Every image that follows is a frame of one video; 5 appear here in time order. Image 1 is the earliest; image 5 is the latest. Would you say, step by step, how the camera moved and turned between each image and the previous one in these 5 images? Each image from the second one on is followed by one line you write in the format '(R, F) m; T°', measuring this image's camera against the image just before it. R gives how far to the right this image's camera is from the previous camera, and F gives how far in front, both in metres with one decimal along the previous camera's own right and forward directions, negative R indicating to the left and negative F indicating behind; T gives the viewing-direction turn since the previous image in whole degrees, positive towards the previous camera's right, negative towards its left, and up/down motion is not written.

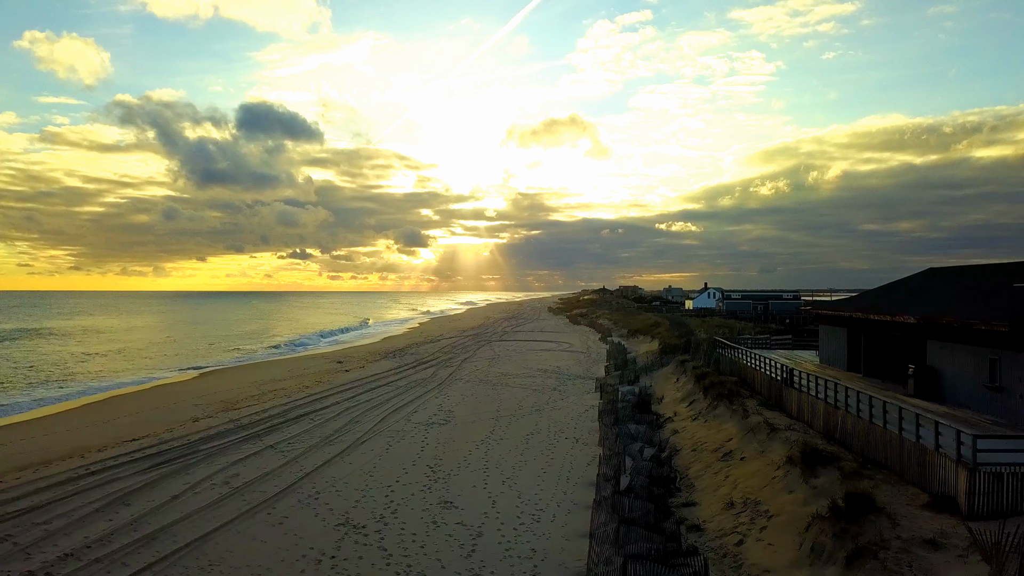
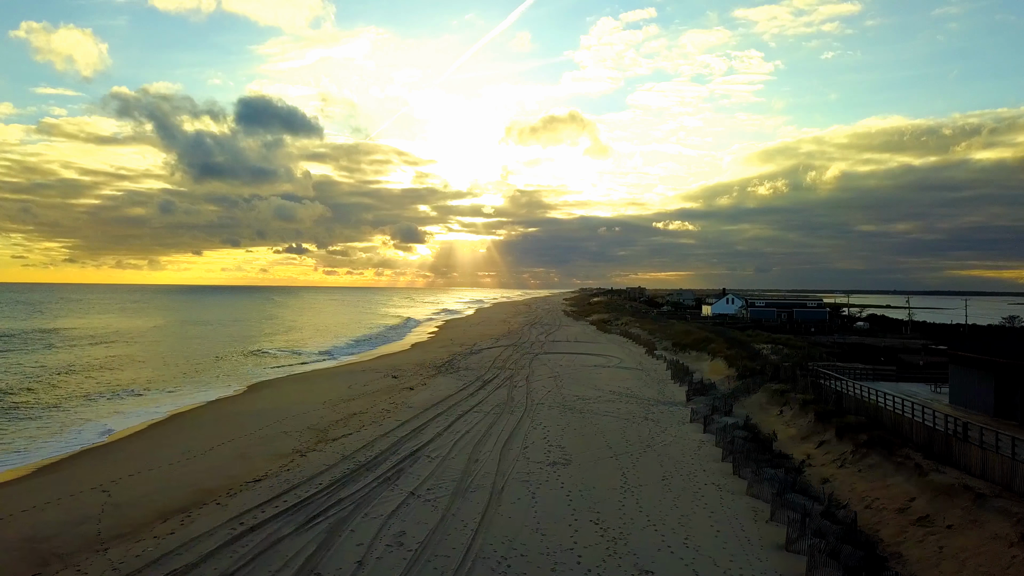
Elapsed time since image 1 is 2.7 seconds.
(-1.7, +0.3) m; 0°
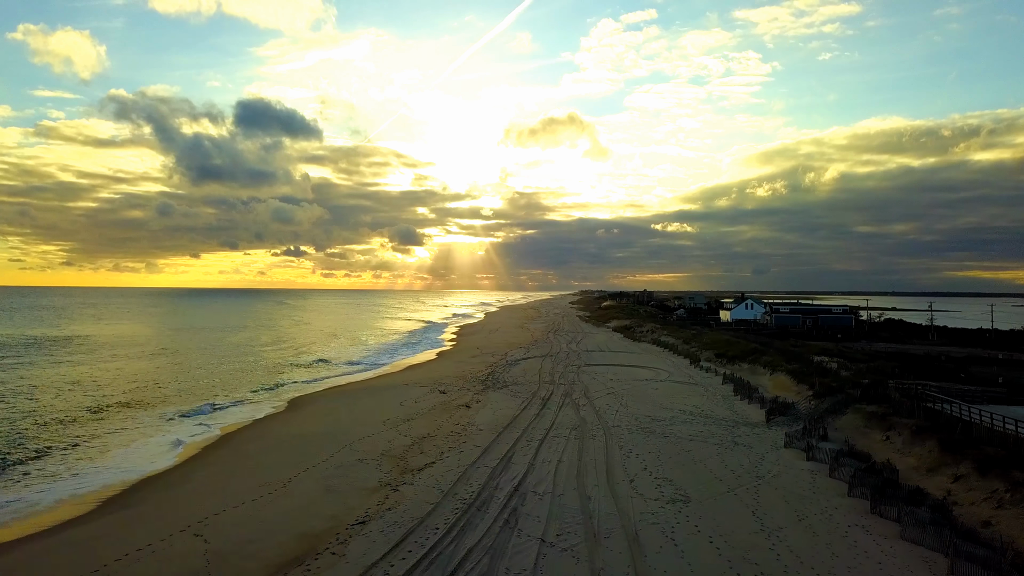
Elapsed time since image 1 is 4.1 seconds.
(-1.4, +0.7) m; 0°
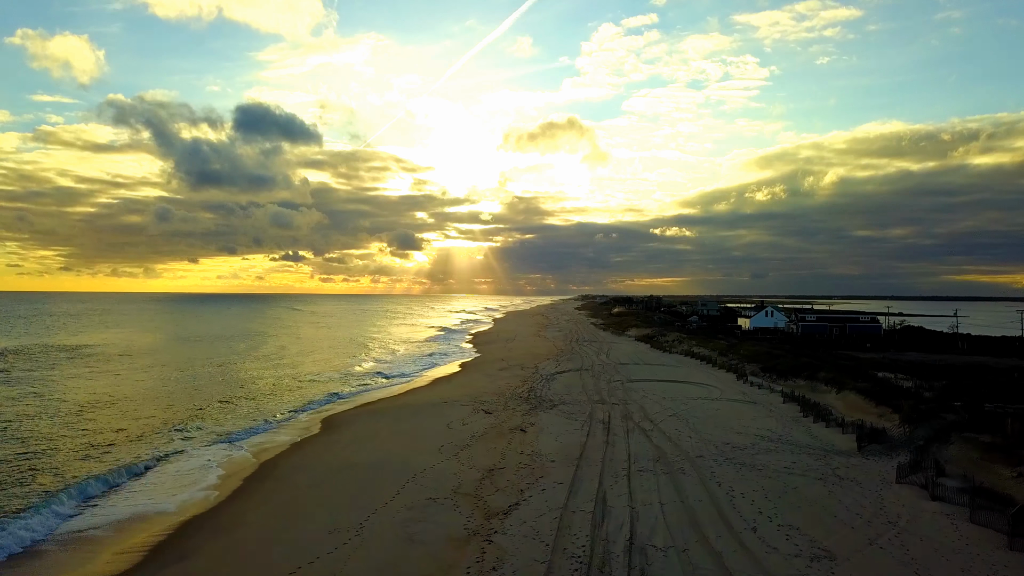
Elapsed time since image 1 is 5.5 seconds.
(-1.2, +1.3) m; 0°
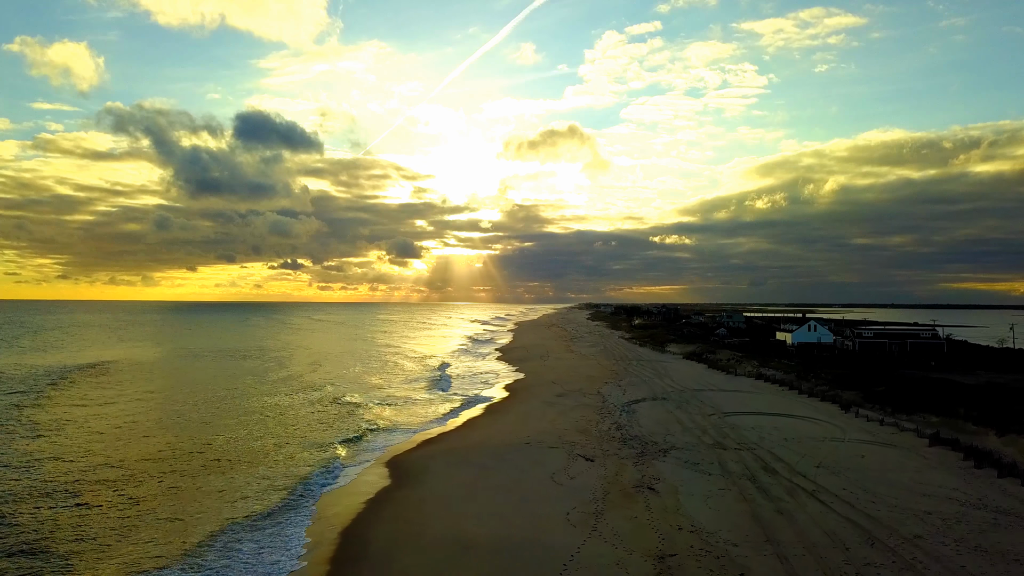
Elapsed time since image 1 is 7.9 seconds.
(-2.2, +3.0) m; 0°
